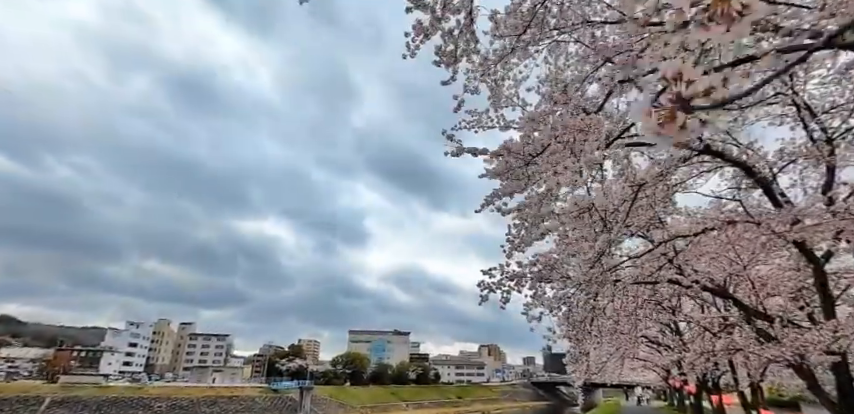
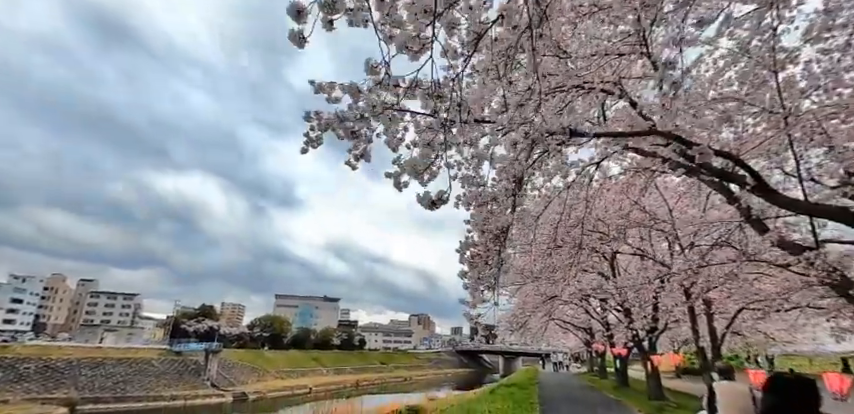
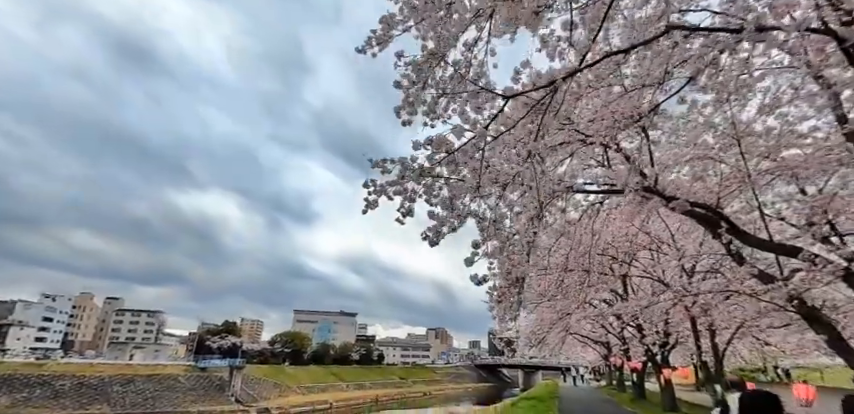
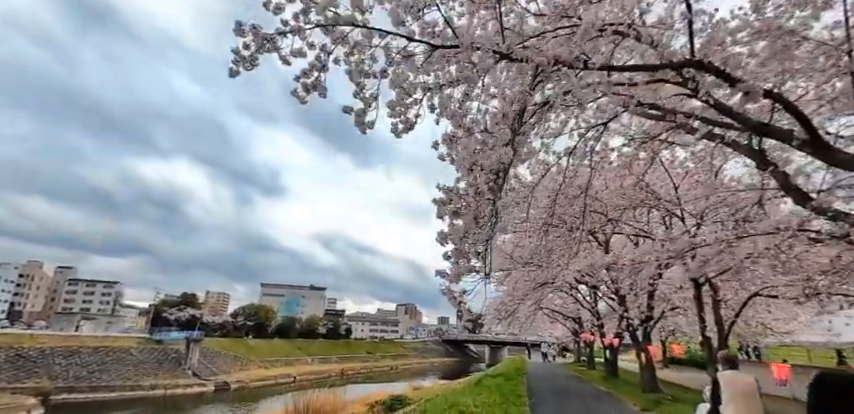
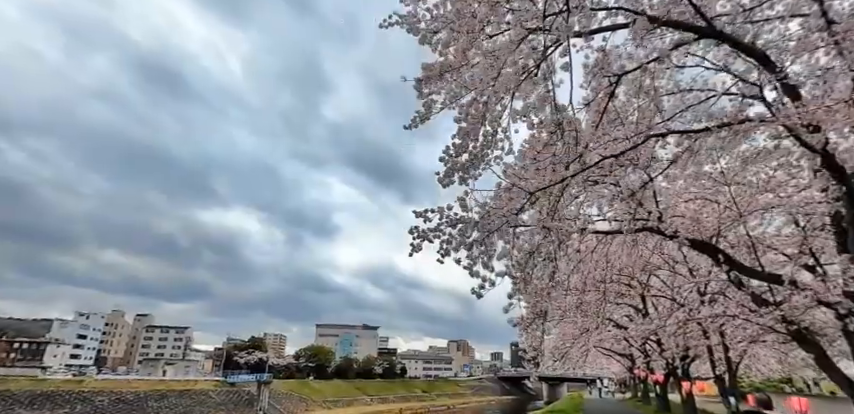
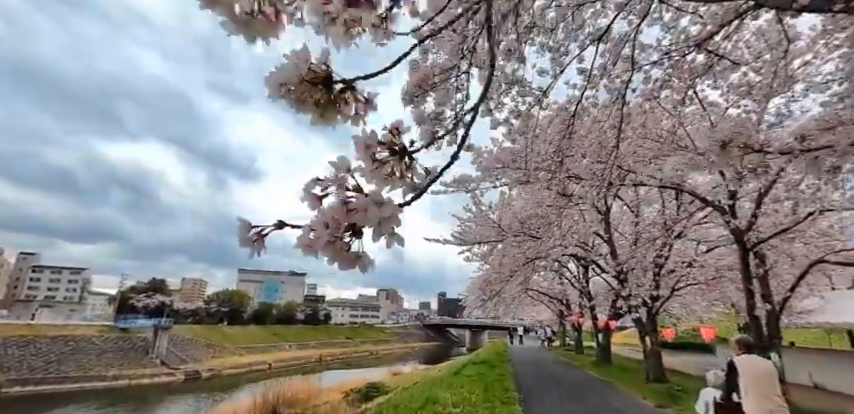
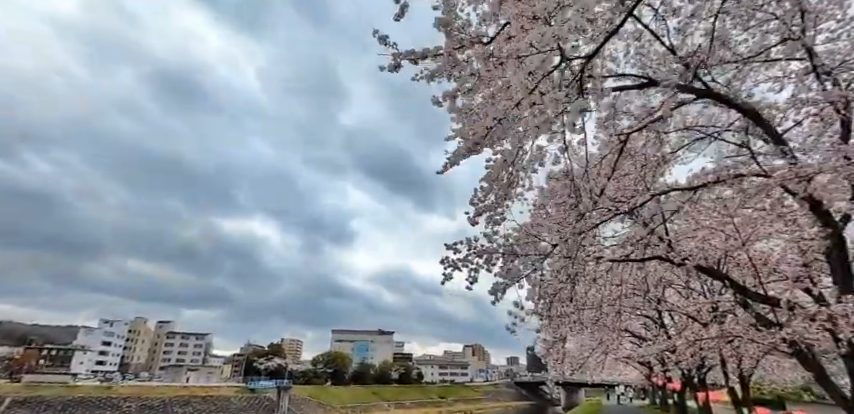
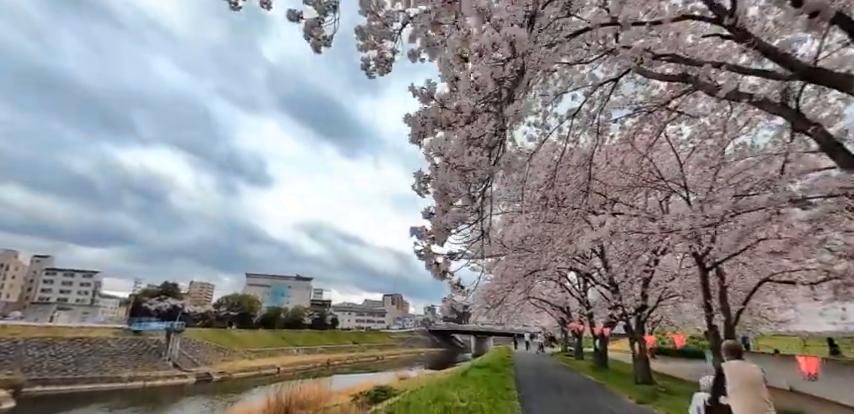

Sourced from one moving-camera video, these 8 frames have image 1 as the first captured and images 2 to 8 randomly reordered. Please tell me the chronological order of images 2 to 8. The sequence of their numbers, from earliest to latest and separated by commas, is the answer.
7, 5, 3, 2, 4, 8, 6
